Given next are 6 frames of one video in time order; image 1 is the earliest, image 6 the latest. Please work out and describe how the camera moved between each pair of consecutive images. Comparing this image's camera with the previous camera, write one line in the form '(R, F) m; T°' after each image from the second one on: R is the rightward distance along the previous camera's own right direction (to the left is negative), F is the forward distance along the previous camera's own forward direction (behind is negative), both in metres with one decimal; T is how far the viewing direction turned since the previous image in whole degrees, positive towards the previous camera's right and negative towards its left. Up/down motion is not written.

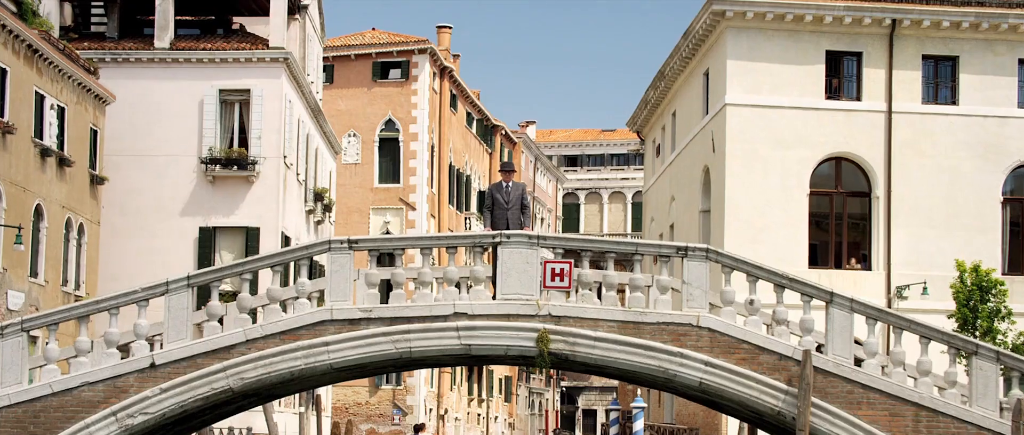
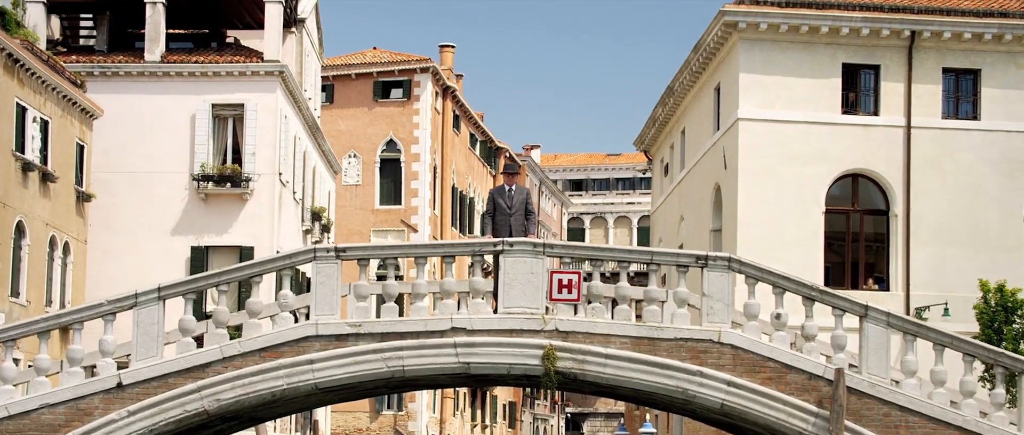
(0.0, +1.4) m; 0°
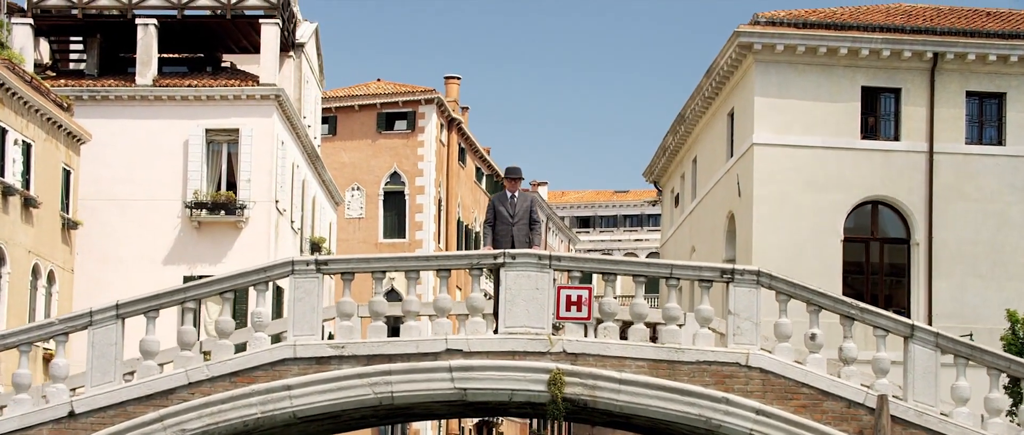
(0.0, +1.5) m; 0°
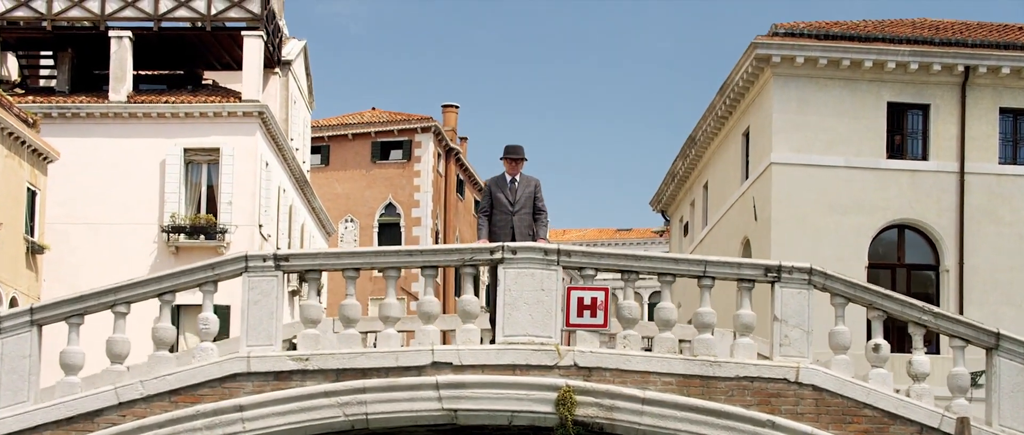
(0.0, +2.2) m; 0°
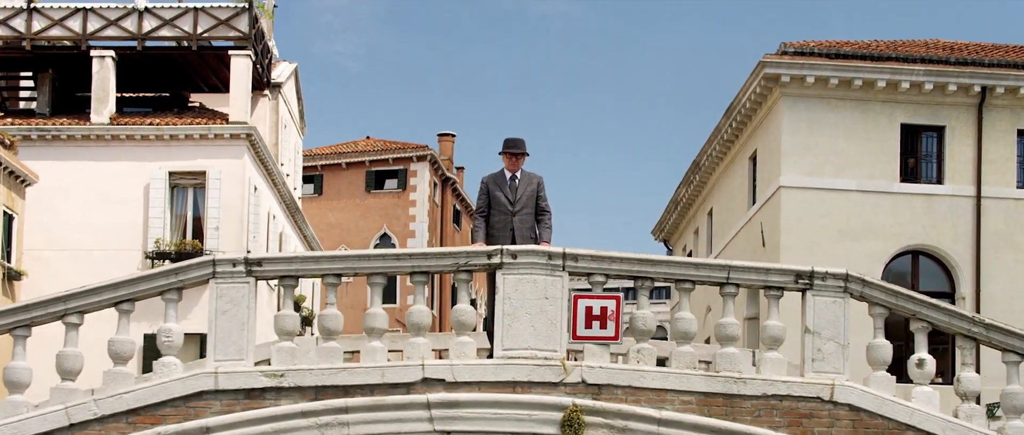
(0.0, +1.1) m; 0°
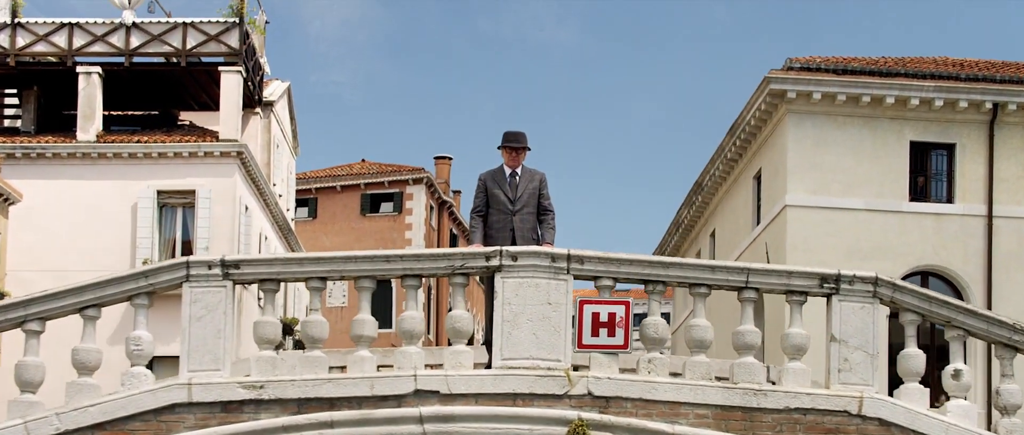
(0.0, +0.7) m; 0°
